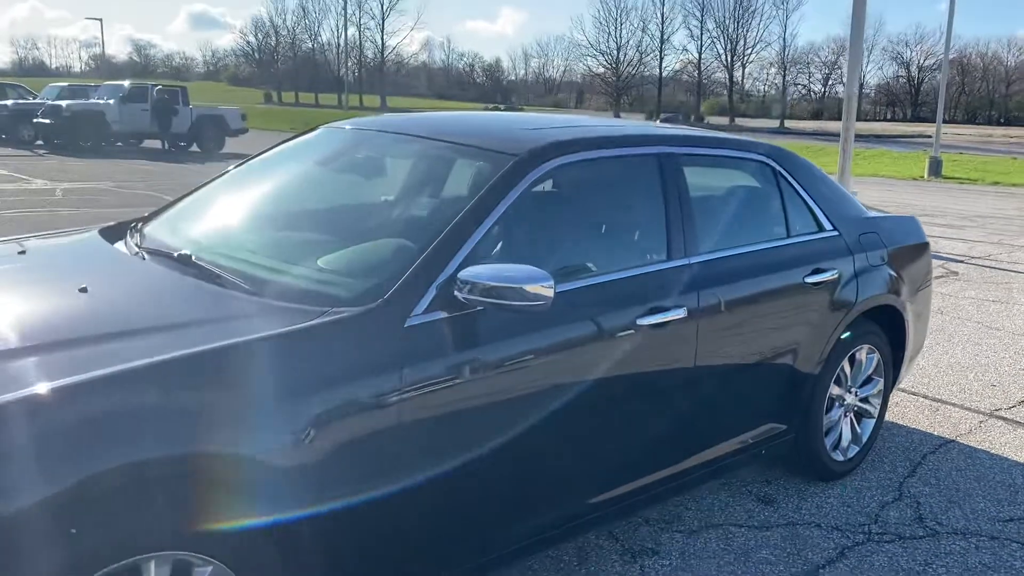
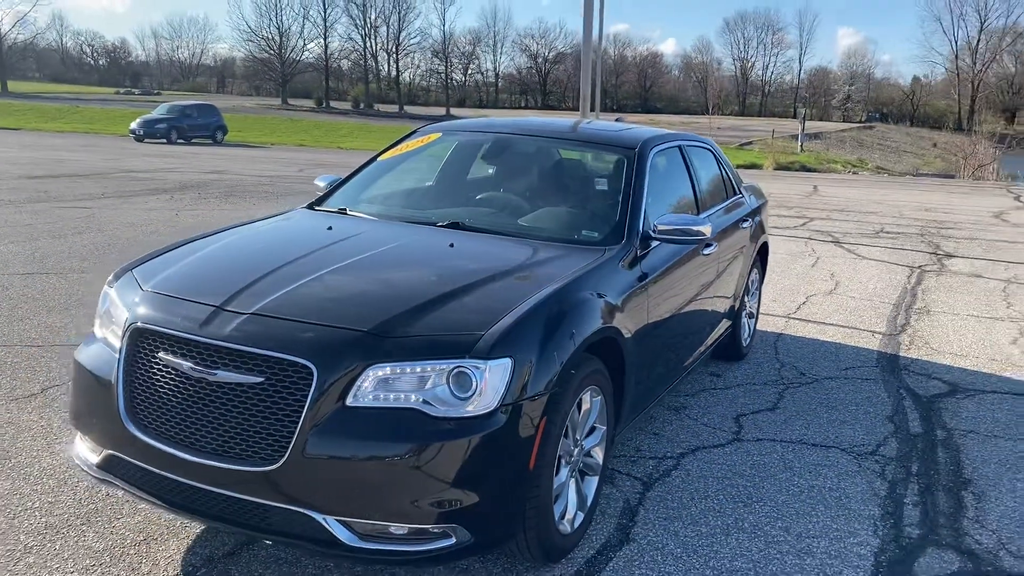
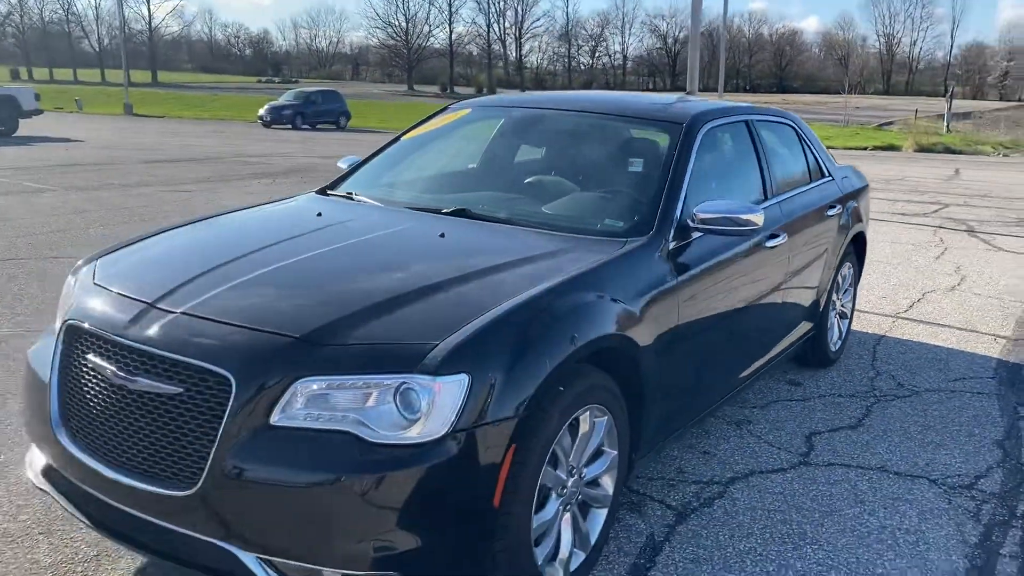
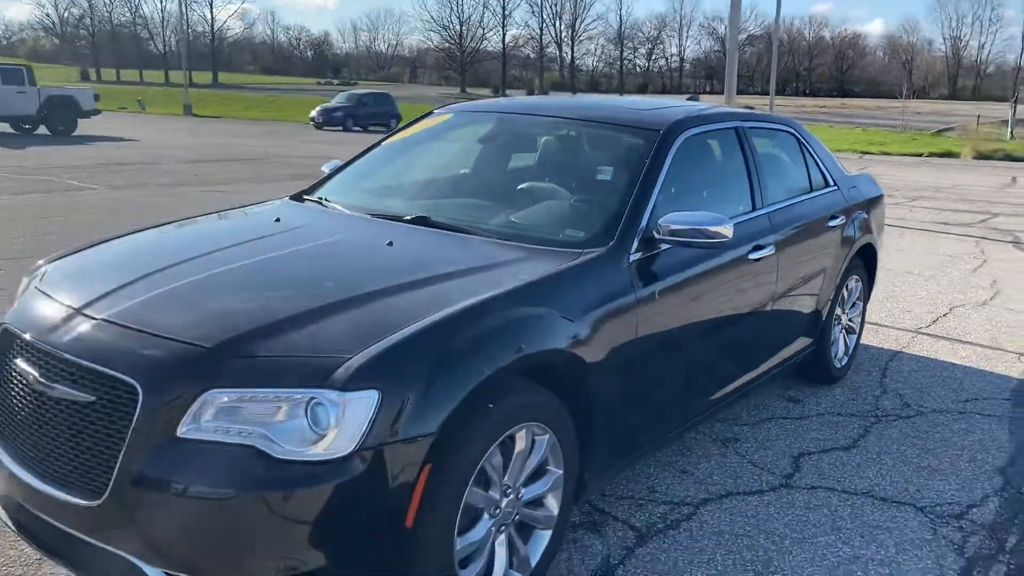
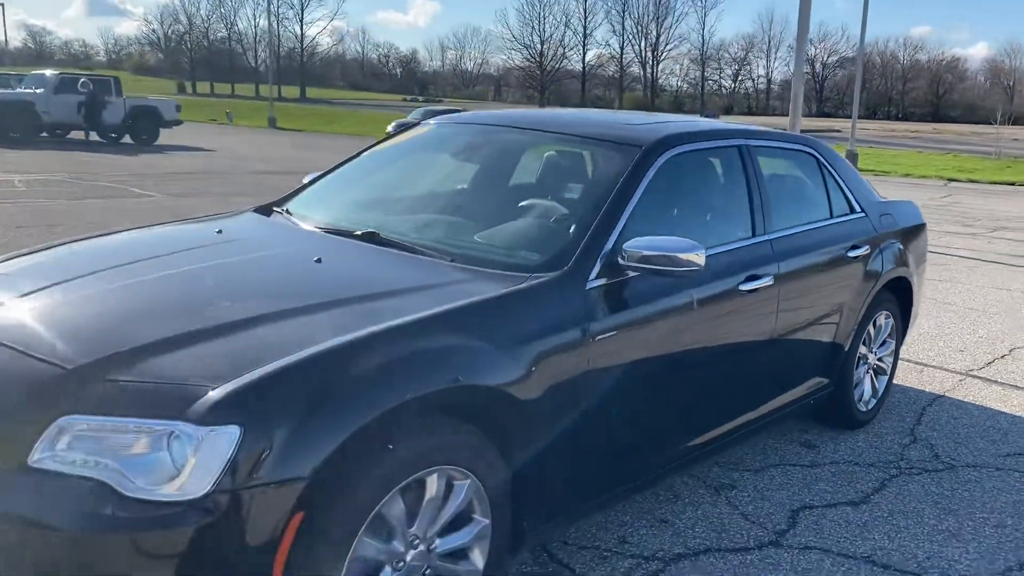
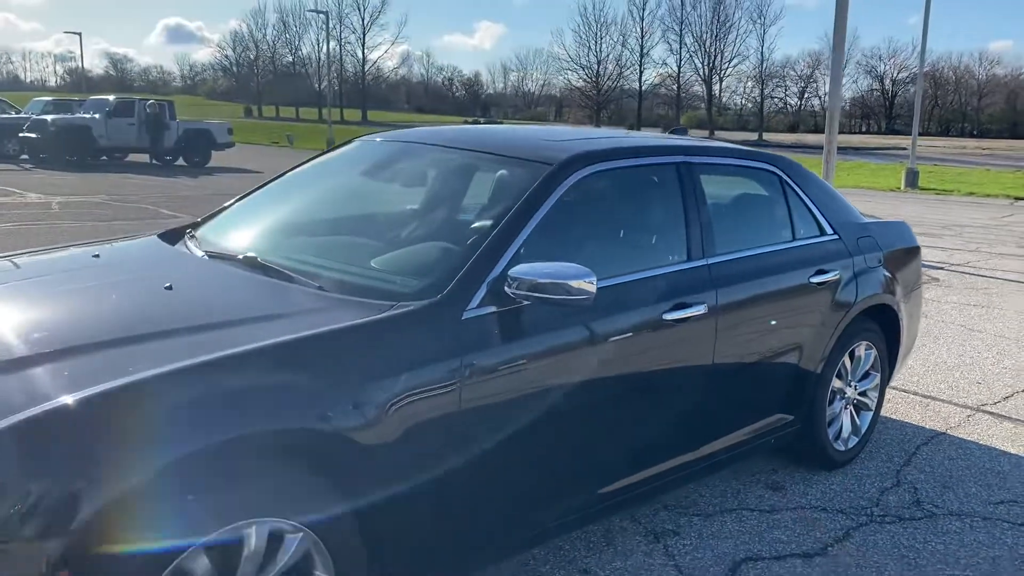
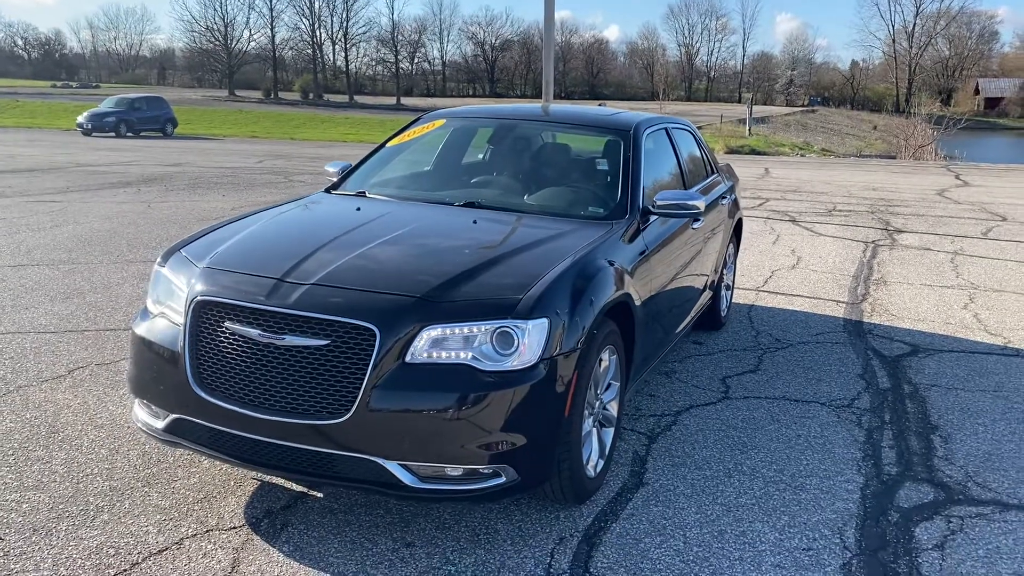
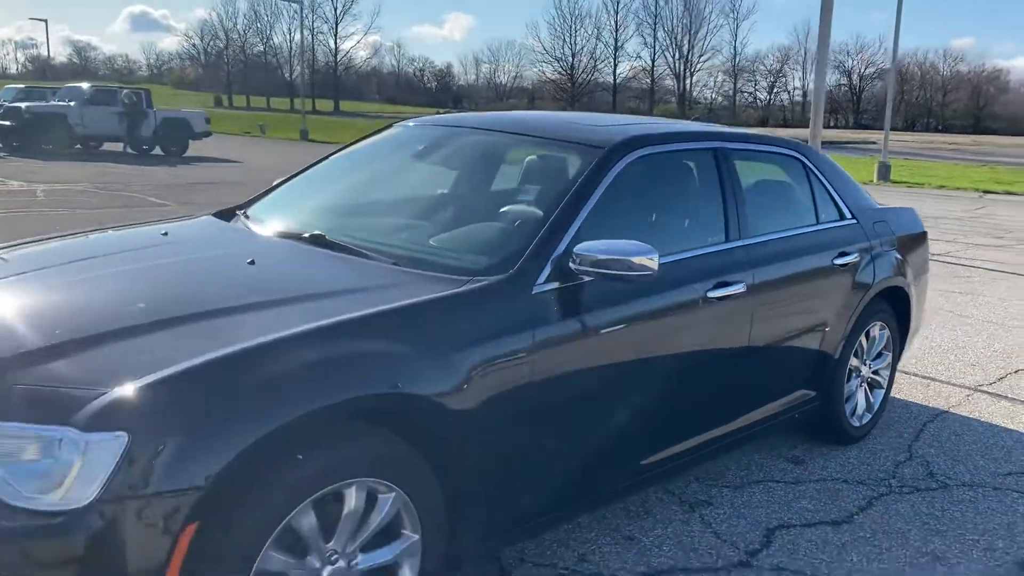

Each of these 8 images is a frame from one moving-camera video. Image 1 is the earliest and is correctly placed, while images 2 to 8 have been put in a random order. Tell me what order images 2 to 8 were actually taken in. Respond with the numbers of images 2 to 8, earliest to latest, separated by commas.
6, 8, 5, 4, 3, 2, 7
